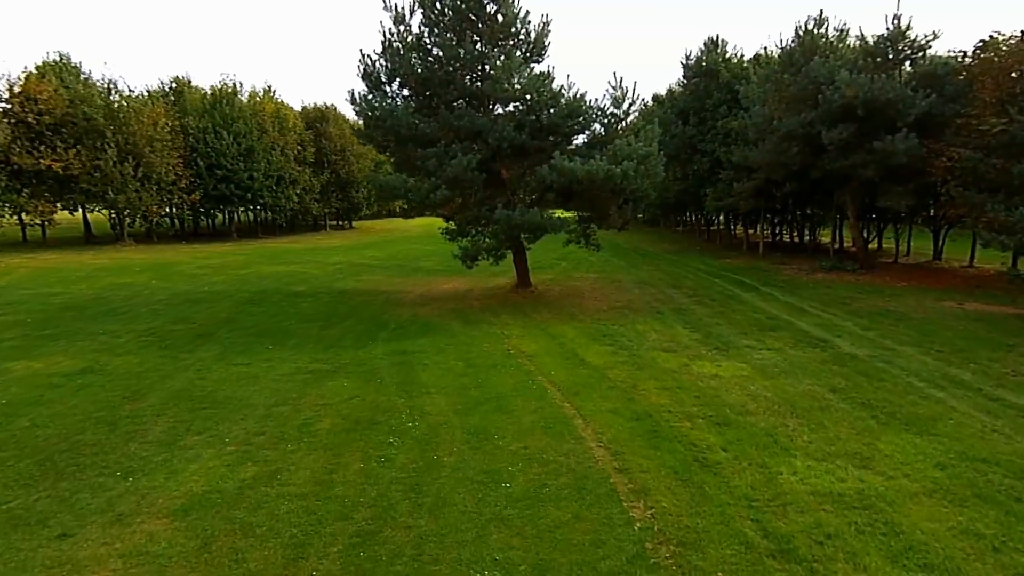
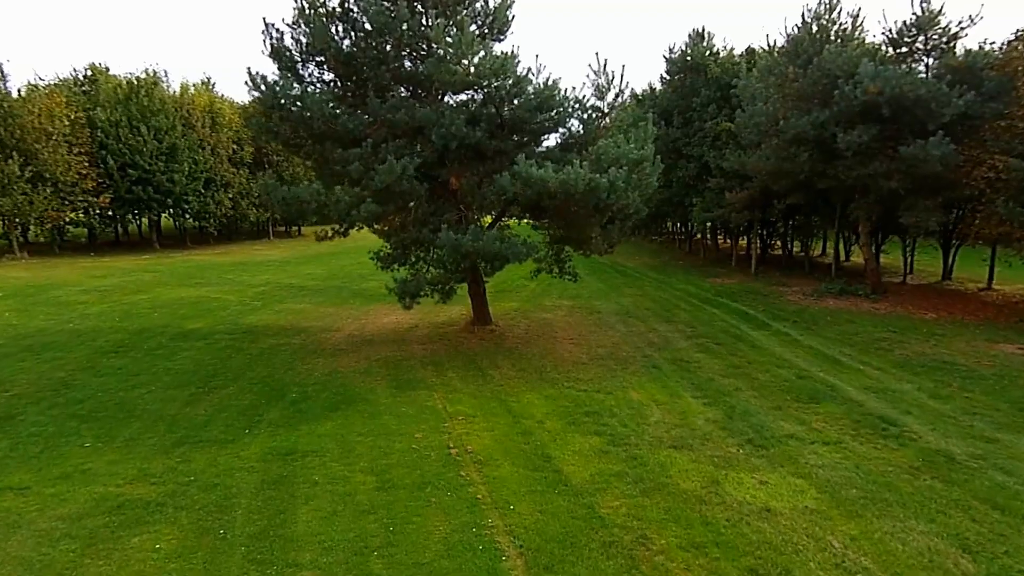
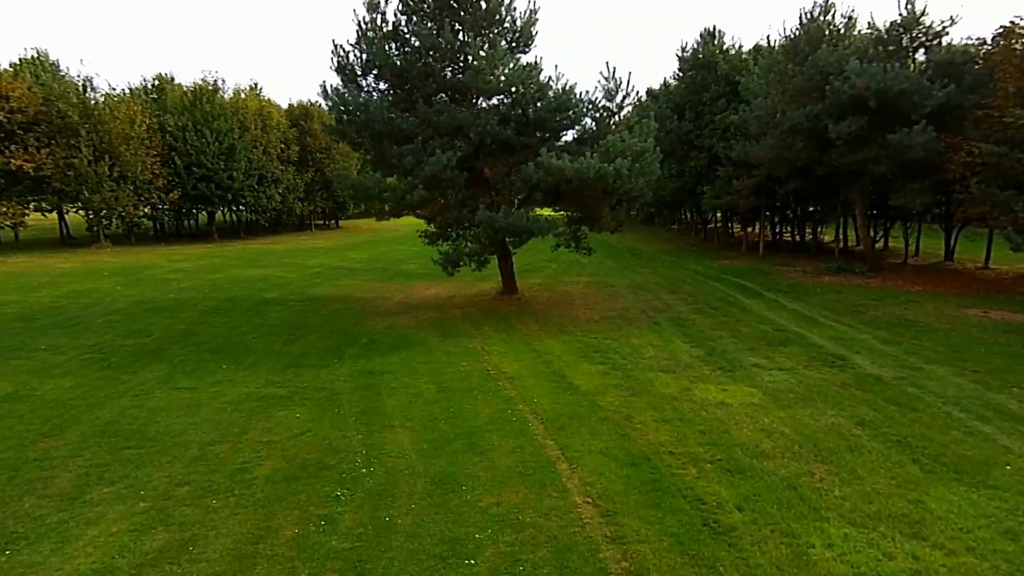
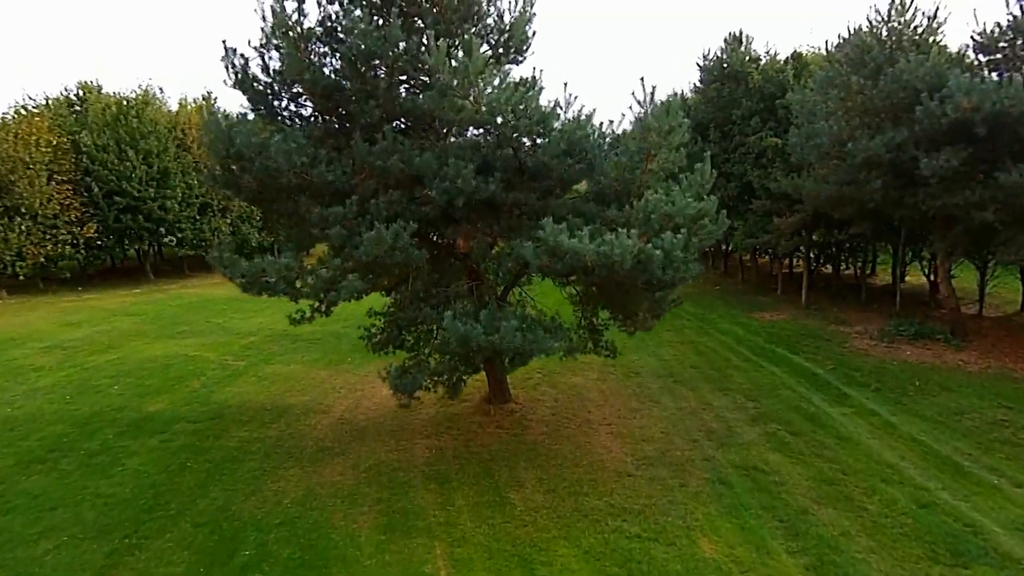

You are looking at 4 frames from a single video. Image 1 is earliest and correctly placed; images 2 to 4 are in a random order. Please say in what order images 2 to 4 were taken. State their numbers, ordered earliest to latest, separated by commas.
3, 2, 4
